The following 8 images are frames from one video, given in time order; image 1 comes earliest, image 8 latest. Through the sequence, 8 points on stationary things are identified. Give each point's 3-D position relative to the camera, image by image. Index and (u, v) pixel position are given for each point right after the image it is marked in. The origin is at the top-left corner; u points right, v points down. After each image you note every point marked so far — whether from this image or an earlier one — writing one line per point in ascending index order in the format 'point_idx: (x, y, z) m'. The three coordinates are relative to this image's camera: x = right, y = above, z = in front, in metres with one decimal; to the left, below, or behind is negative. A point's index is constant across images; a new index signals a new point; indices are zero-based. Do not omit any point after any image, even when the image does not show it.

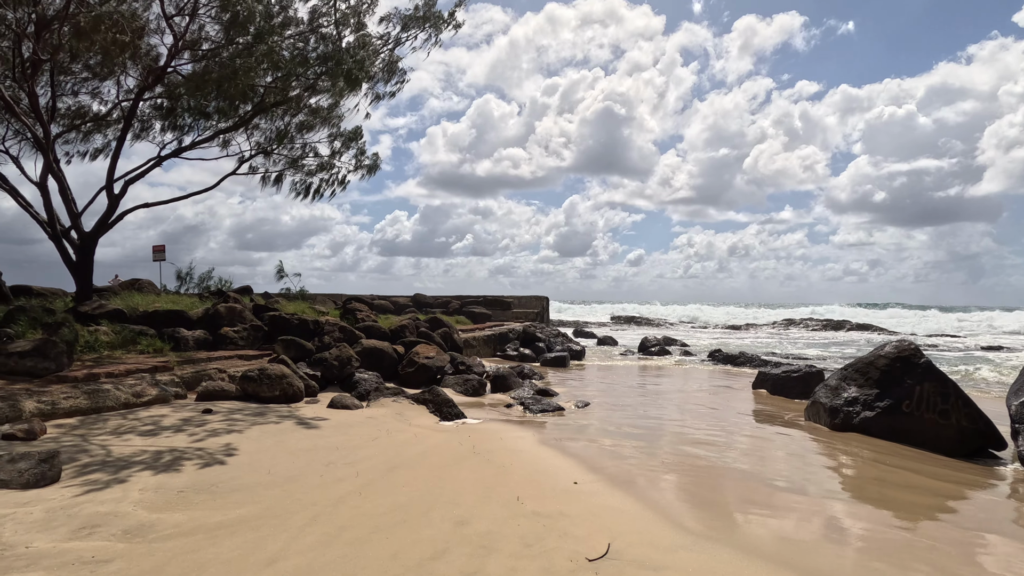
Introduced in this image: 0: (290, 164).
0: (-5.5, +3.1, +13.3) m
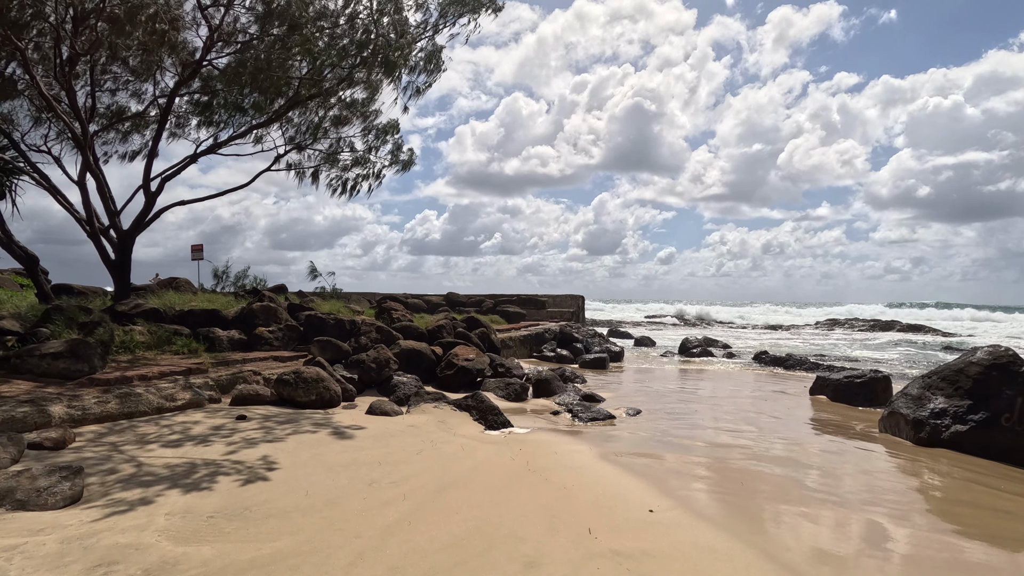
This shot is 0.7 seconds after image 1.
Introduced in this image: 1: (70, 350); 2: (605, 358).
0: (-4.6, +3.2, +13.0) m
1: (-5.3, -0.7, +6.3) m
2: (+2.8, -2.2, +16.4) m
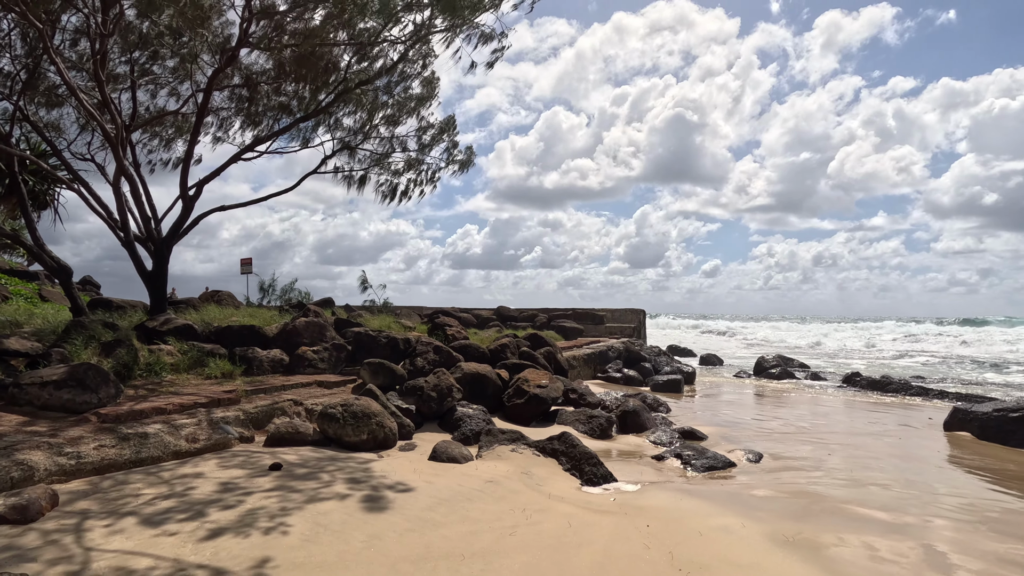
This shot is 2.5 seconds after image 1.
0: (-3.1, +2.8, +11.9) m
1: (-4.3, -0.9, +5.2) m
2: (+4.6, -2.6, +14.6) m
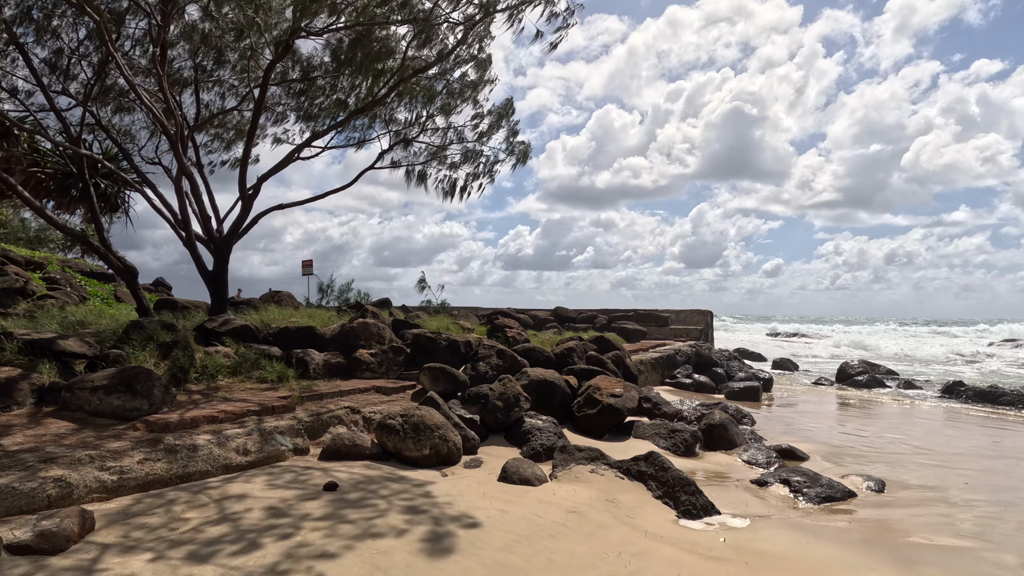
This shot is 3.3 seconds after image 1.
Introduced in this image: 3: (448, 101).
0: (-1.7, +2.9, +11.5) m
1: (-3.6, -0.9, +4.9) m
2: (+6.2, -2.6, +13.4) m
3: (-1.3, +3.7, +10.6) m
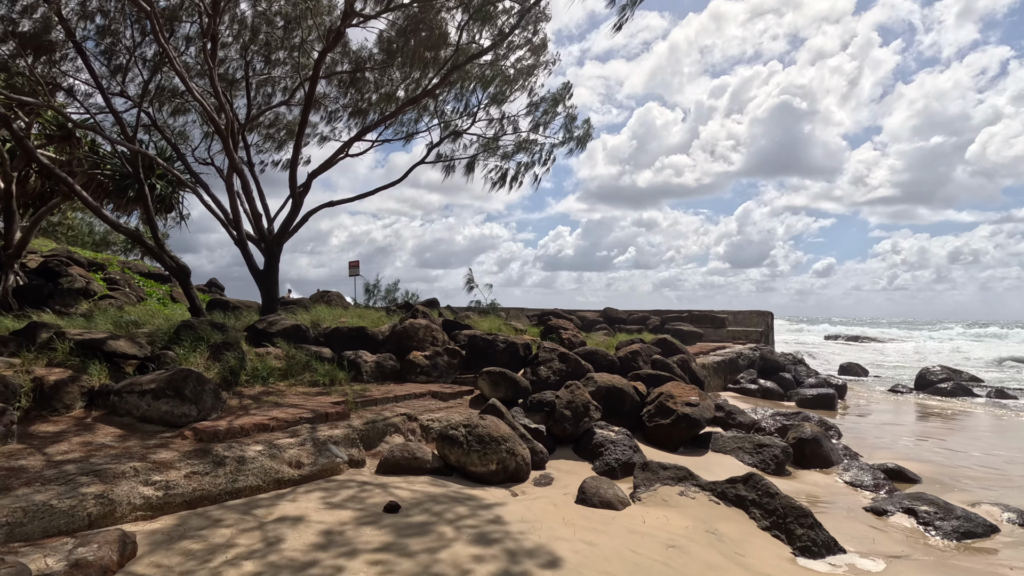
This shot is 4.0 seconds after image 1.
0: (-0.6, +2.9, +11.0) m
1: (-2.9, -0.8, +4.6) m
2: (+7.4, -2.5, +12.3) m
3: (-0.2, +3.7, +10.1) m
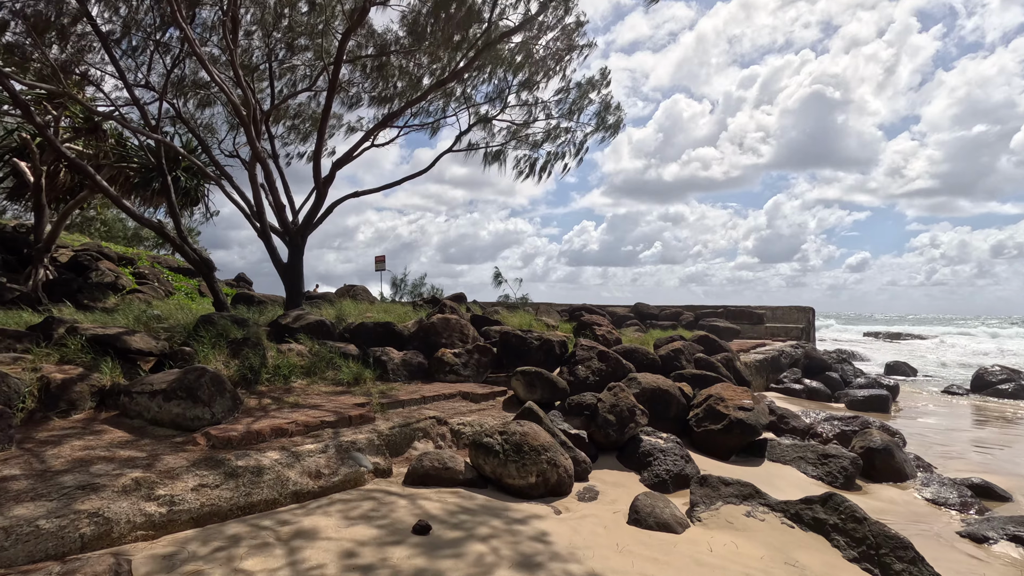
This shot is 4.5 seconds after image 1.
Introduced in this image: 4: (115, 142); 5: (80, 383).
0: (0.0, +3.0, +10.5) m
1: (-2.6, -0.8, +4.2) m
2: (+8.1, -2.4, +11.5) m
3: (+0.4, +3.8, +9.6) m
4: (-8.8, +3.2, +11.8) m
5: (-3.6, -0.8, +4.4) m
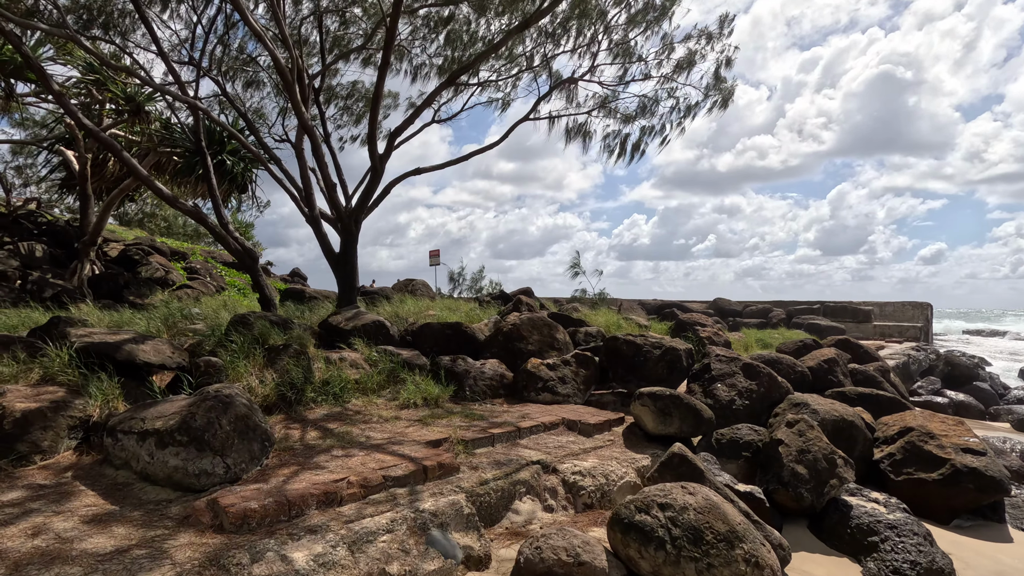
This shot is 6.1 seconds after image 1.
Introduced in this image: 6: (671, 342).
0: (+1.4, +3.1, +8.8) m
1: (-1.7, -0.7, +2.8) m
2: (+9.6, -2.2, +9.1) m
3: (+1.7, +3.9, +7.9) m
4: (-7.3, +3.3, +10.9) m
5: (-2.7, -0.7, +3.2) m
6: (+1.6, -0.6, +5.5) m
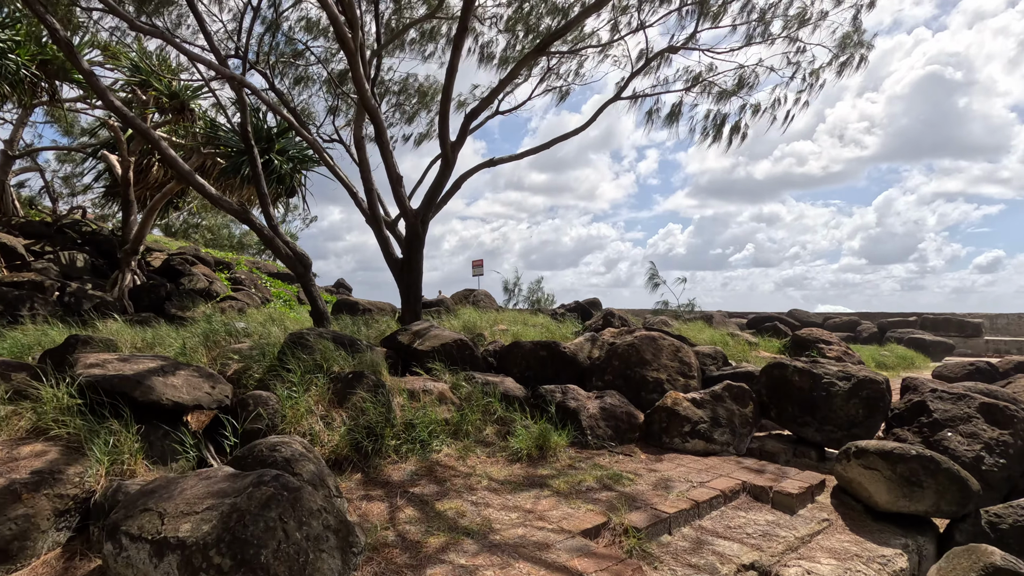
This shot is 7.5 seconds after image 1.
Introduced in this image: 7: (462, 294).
0: (+2.7, +3.0, +7.5) m
1: (-0.9, -0.8, +1.7) m
2: (+10.8, -2.4, +7.2) m
3: (+2.8, +3.8, +6.6) m
4: (-5.9, +3.1, +10.2) m
5: (-1.8, -0.8, +2.1) m
6: (+2.7, -0.7, +4.1) m
7: (-1.0, -0.1, +10.4) m
